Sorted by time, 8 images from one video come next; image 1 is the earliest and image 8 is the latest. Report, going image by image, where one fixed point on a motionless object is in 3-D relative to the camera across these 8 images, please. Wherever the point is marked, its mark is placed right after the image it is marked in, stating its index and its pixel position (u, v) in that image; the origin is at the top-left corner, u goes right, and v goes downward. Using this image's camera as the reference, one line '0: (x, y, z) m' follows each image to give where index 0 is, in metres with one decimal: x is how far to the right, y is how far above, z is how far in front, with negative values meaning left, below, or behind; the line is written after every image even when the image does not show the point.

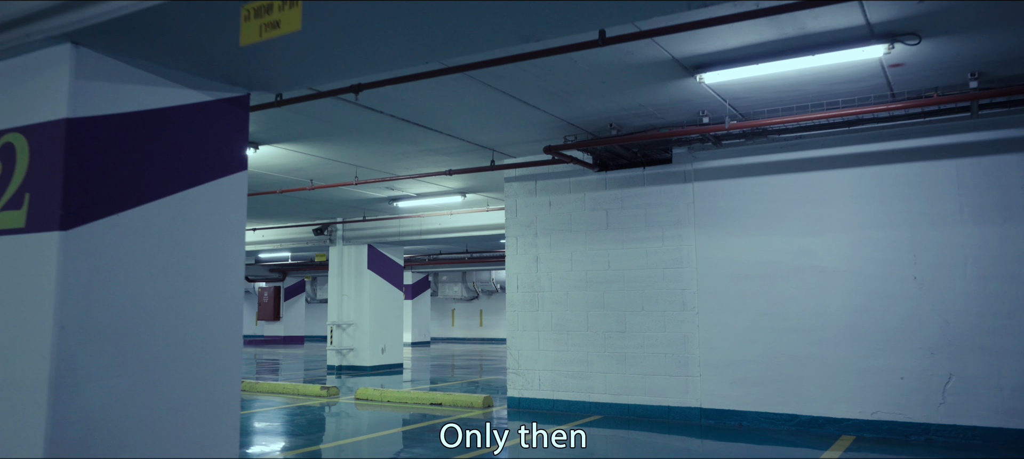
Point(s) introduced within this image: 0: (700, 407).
0: (+1.9, -1.8, +7.9) m
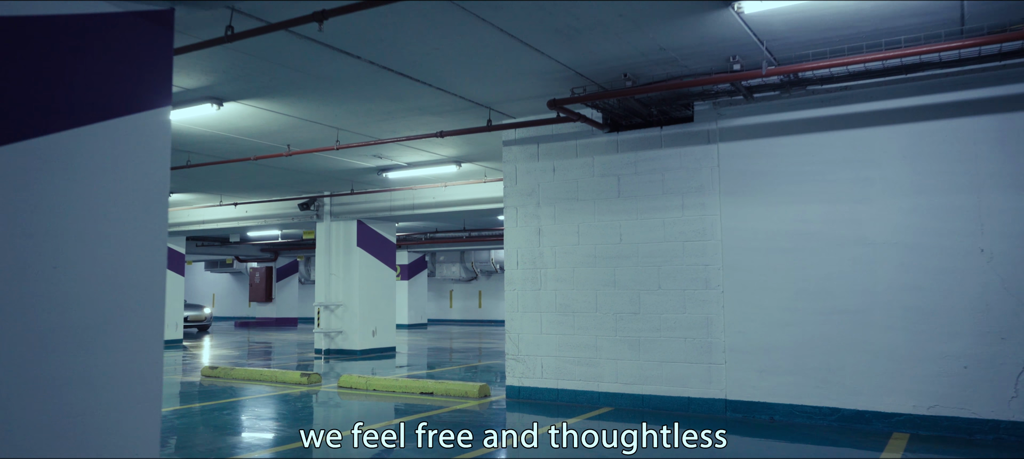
0: (+1.9, -1.5, +6.9) m
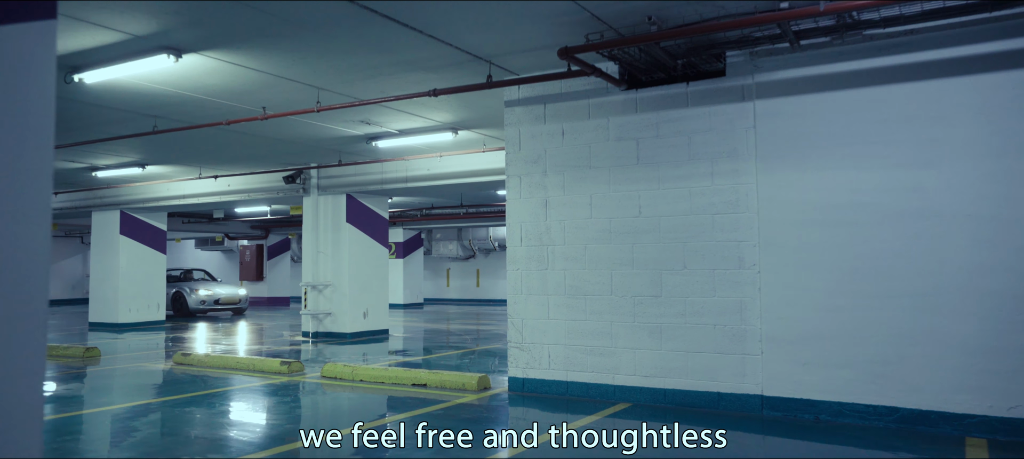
0: (+2.0, -1.3, +6.0) m
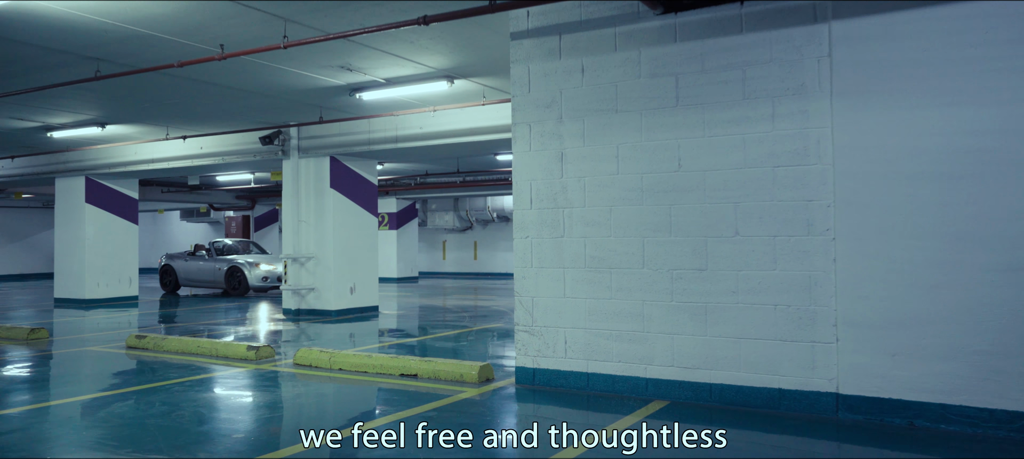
0: (+2.0, -1.0, +4.8) m
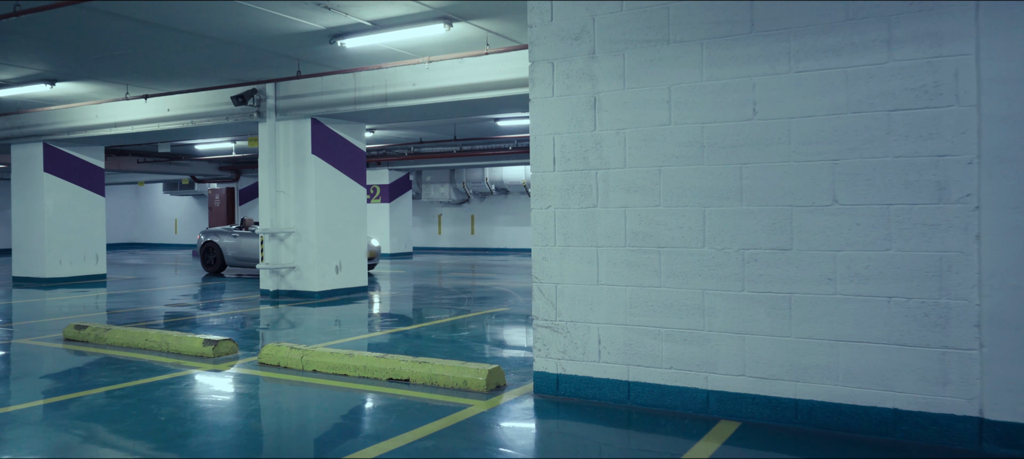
0: (+2.1, -0.9, +3.5) m
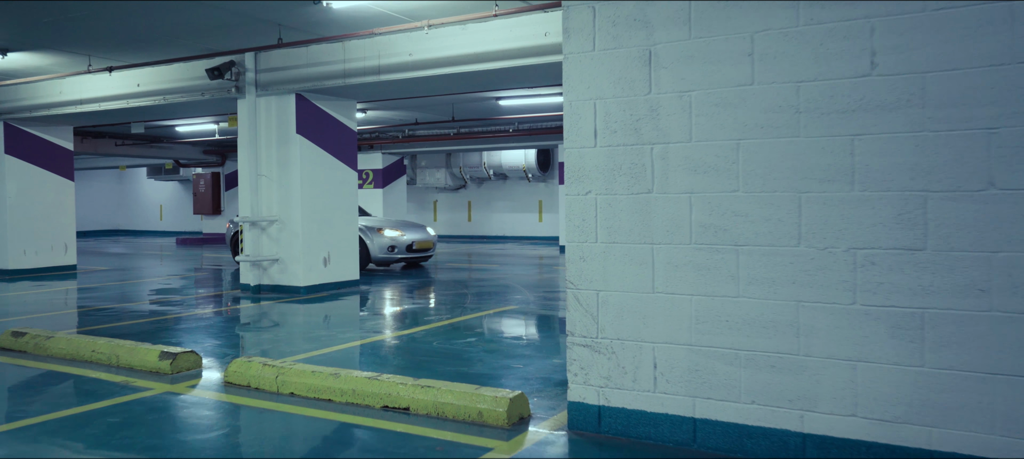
0: (+2.3, -0.8, +2.5) m
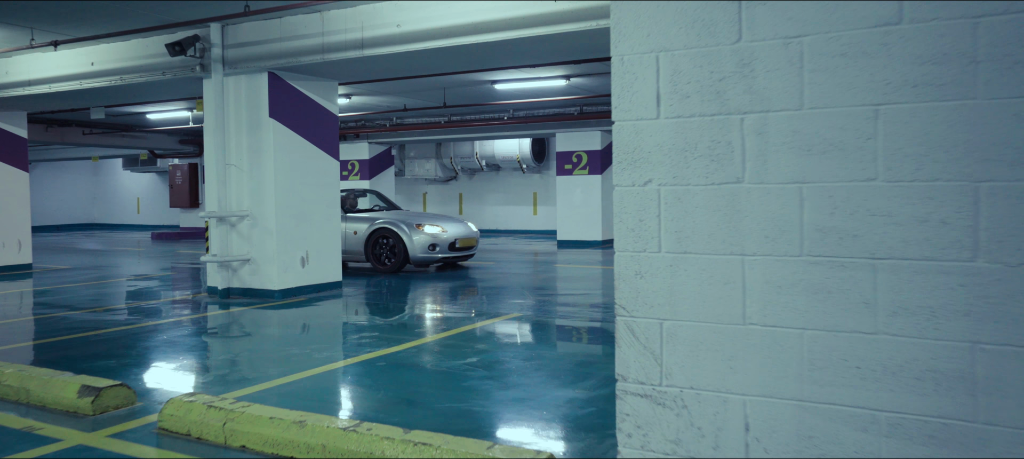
0: (+2.4, -0.9, +1.5) m
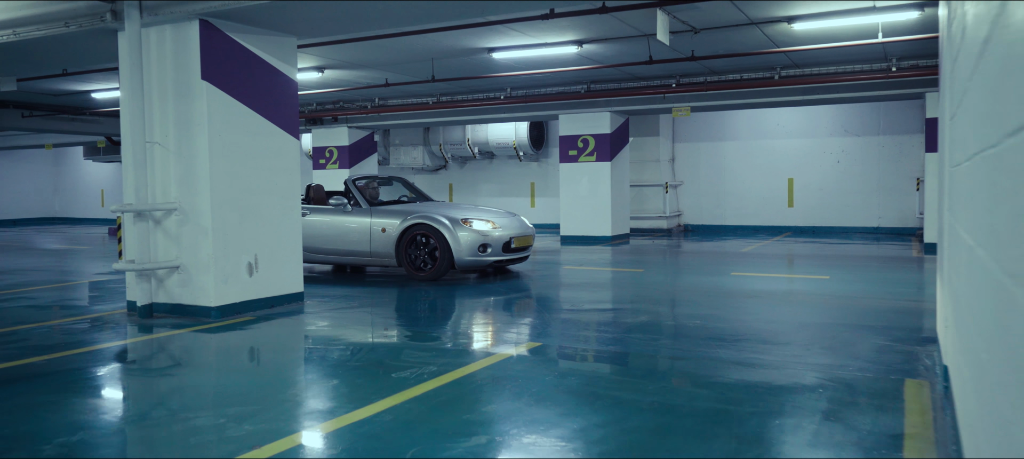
0: (+2.6, -0.9, -0.5) m
